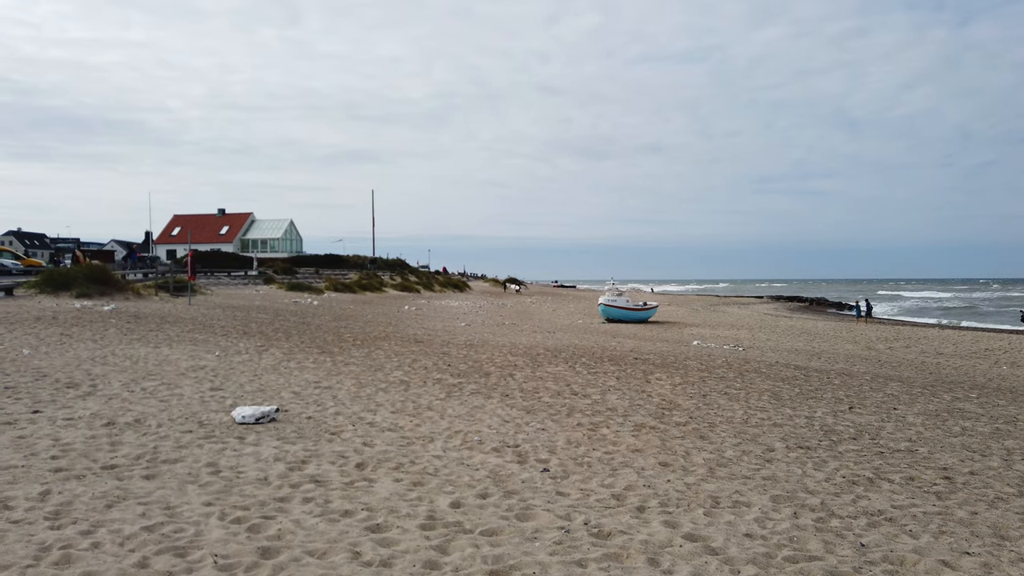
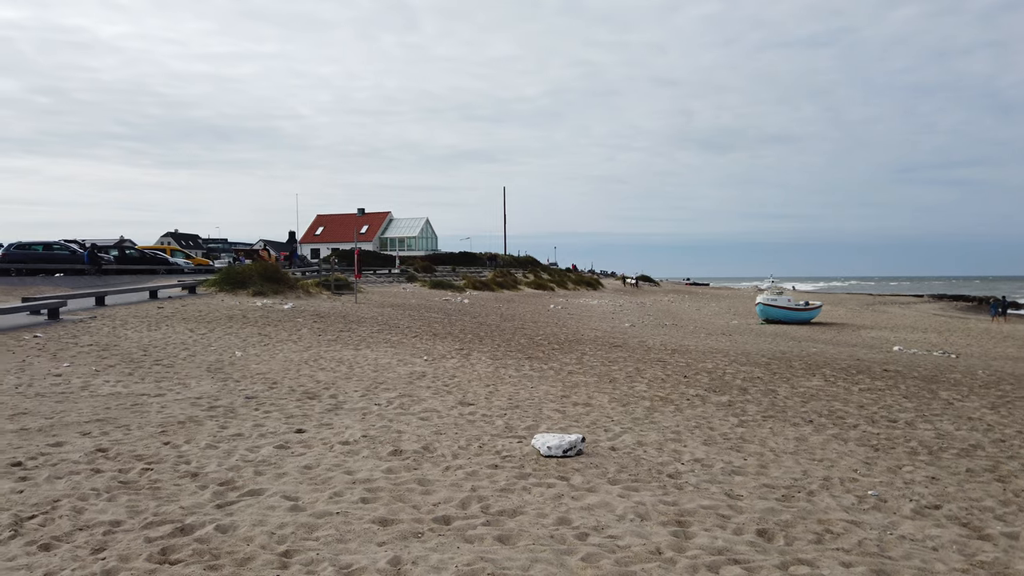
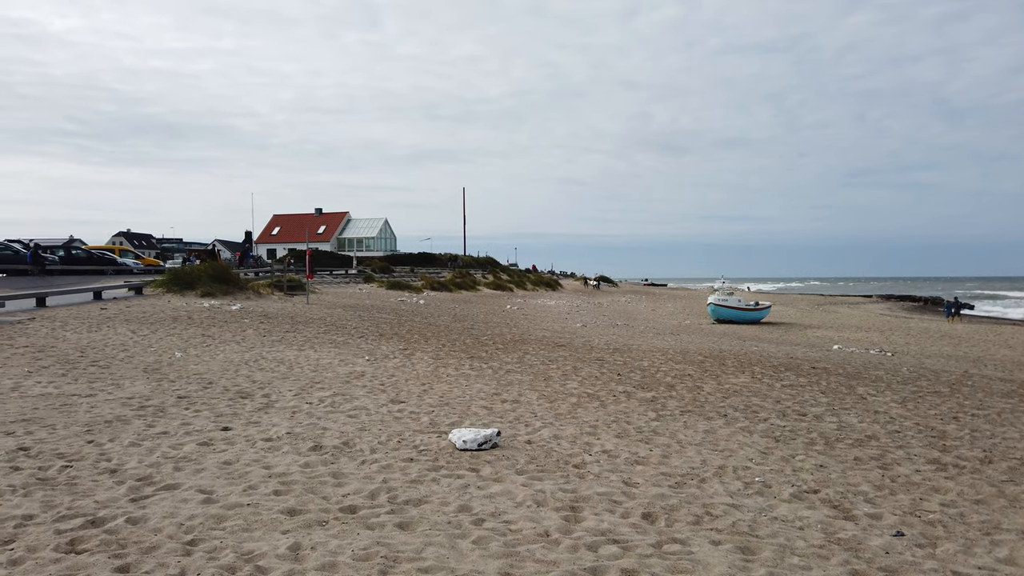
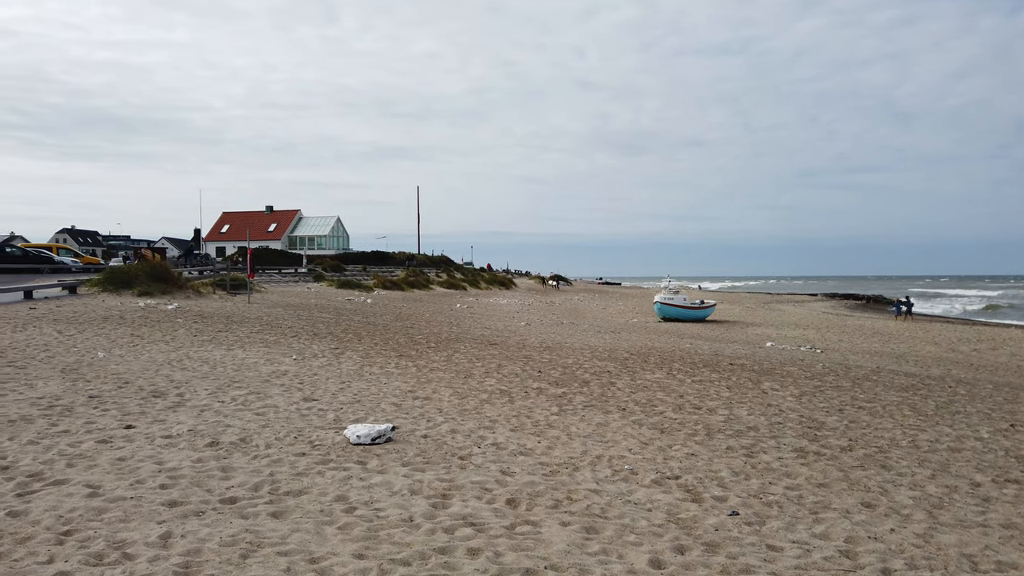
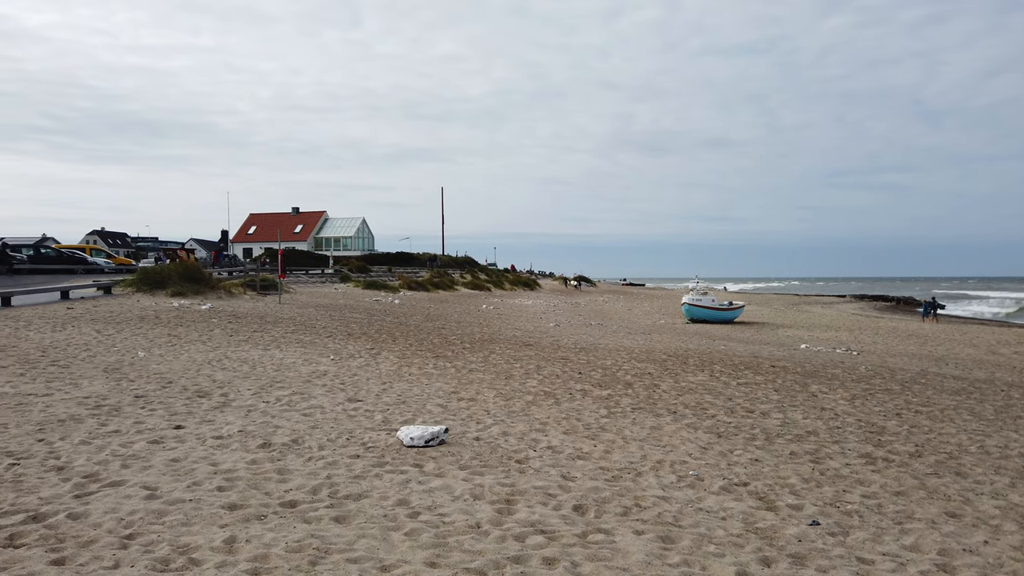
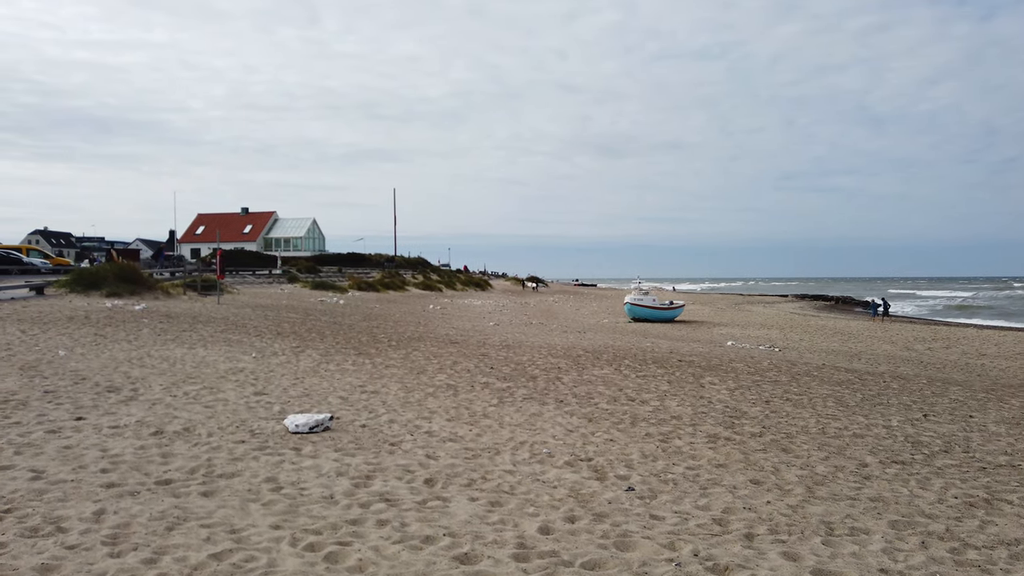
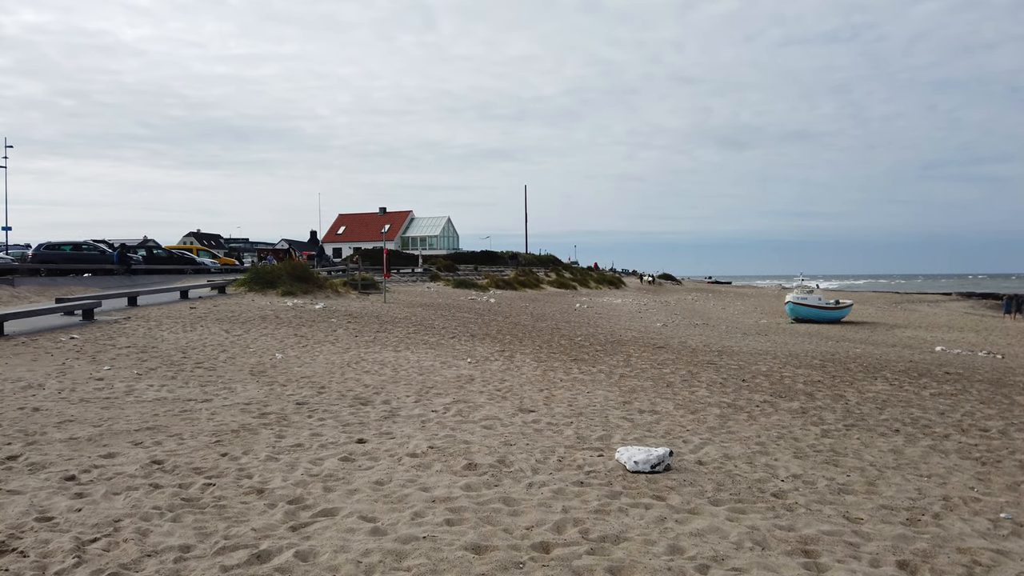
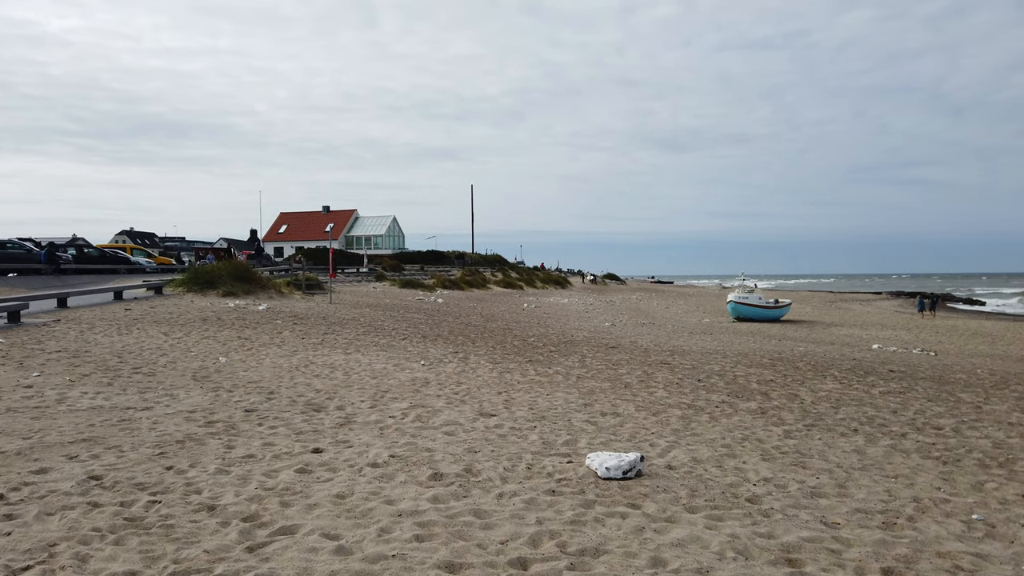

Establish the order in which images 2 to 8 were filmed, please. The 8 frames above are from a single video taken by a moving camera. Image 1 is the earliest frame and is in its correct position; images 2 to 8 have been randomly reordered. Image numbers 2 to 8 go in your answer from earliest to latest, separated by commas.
6, 4, 5, 3, 2, 7, 8
